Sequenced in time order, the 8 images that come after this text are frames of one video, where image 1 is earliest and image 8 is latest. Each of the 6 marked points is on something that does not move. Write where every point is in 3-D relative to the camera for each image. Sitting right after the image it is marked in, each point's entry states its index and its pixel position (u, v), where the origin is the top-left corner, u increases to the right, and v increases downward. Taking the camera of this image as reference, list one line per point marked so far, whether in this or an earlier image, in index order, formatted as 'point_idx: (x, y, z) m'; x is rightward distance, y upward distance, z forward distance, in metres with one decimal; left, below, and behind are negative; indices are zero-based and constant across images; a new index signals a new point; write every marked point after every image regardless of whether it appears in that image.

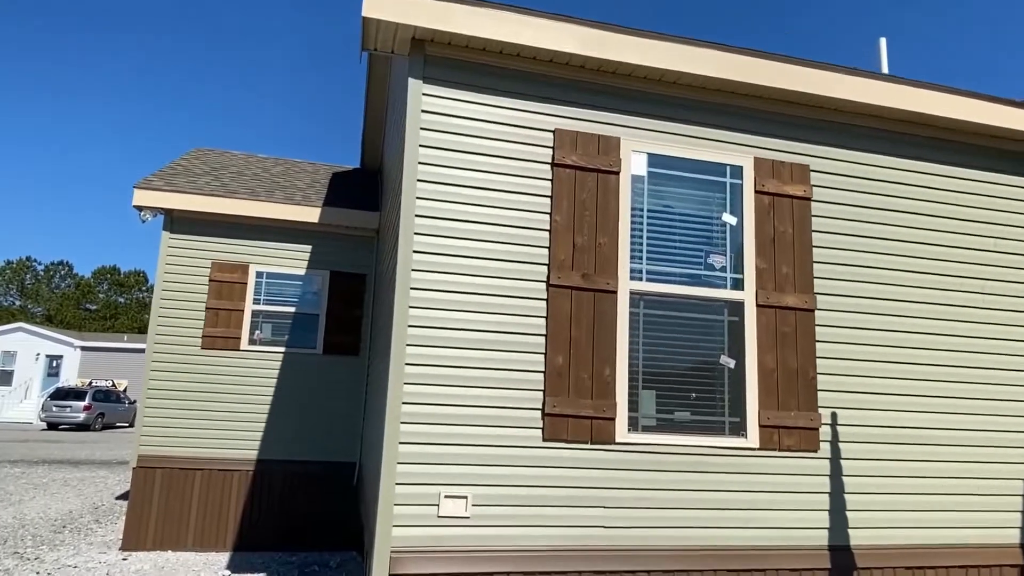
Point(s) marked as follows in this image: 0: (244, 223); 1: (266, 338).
0: (-3.0, +0.7, +7.4) m
1: (-2.7, -0.6, +7.4) m
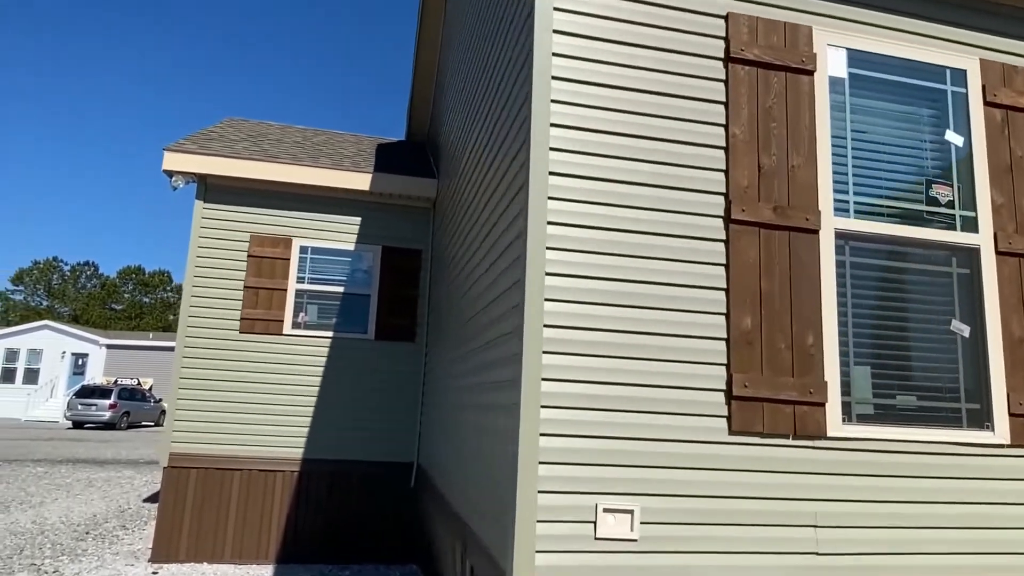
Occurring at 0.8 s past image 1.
0: (-2.3, +1.0, +6.6) m
1: (-2.0, -0.3, +6.5) m
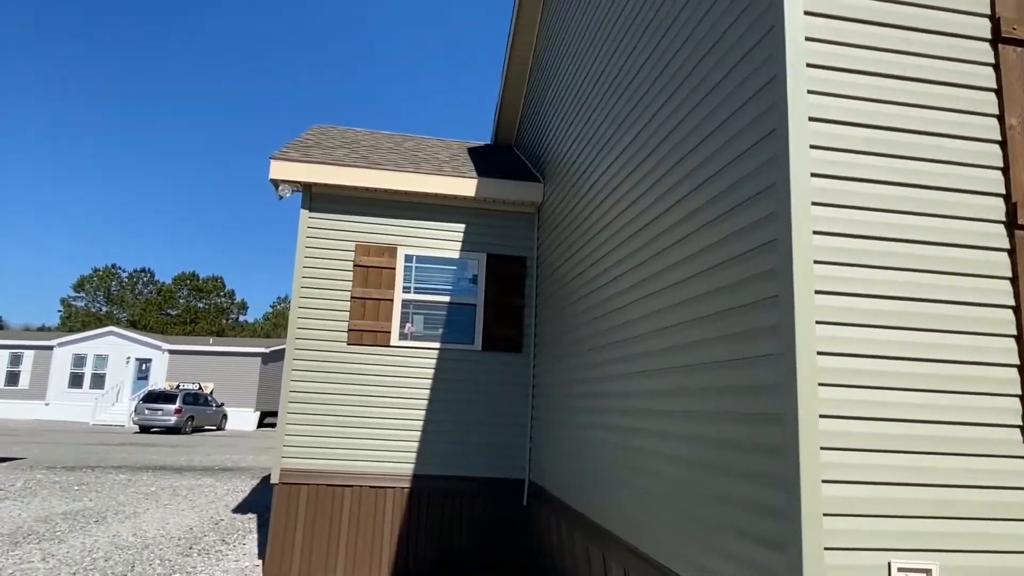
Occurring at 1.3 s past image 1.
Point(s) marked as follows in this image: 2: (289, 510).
0: (-1.2, +0.9, +6.4) m
1: (-0.9, -0.4, +6.3) m
2: (-2.0, -2.0, +5.8) m
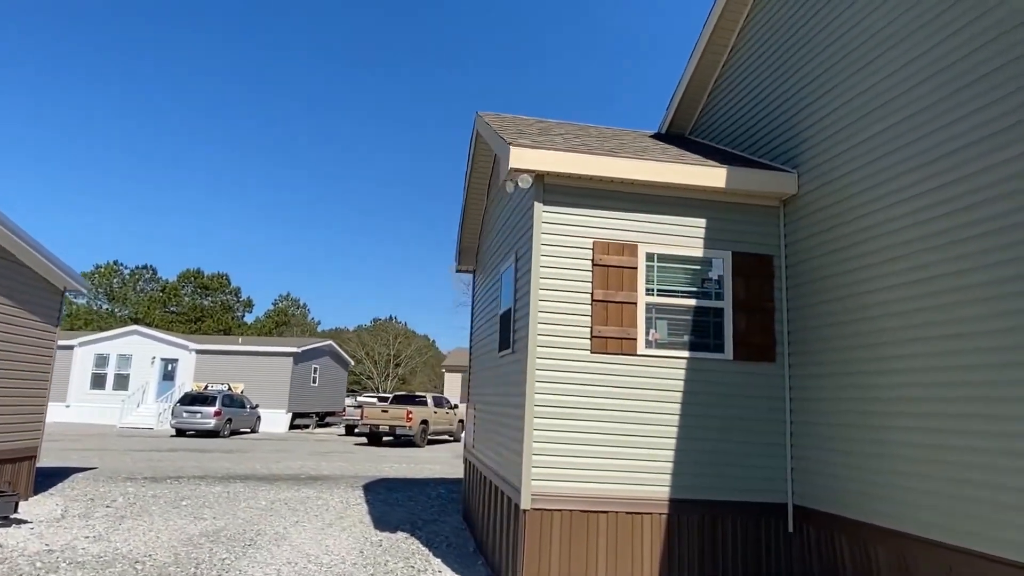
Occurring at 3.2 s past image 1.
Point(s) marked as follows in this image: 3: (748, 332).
0: (+1.0, +0.8, +5.7) m
1: (+1.3, -0.4, +5.6) m
2: (+0.2, -2.0, +5.2) m
3: (+2.1, -0.4, +5.7) m
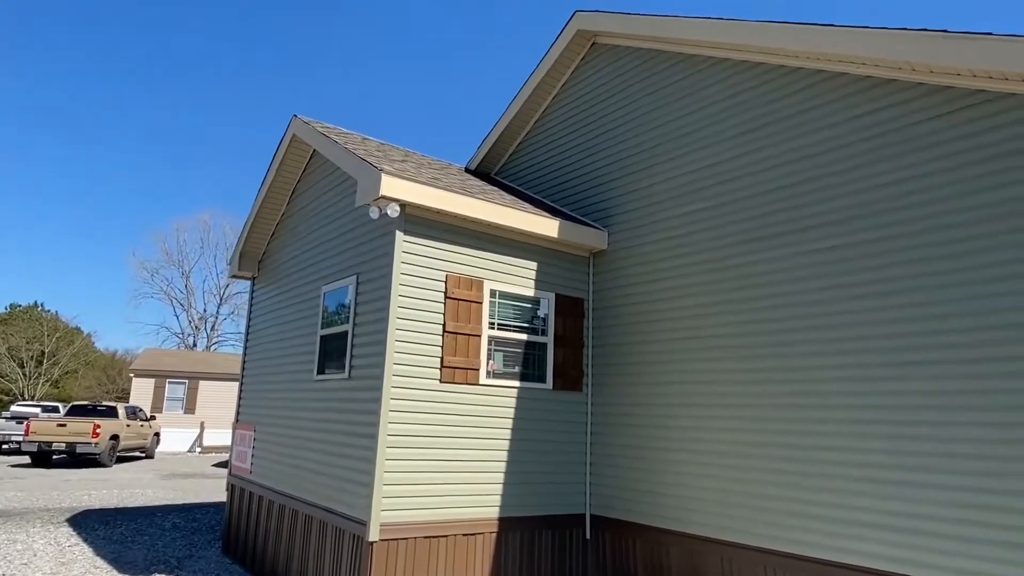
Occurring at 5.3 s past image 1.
0: (-0.3, +0.5, +6.1) m
1: (-0.1, -0.8, +6.1) m
2: (-1.0, -2.2, +5.2) m
3: (+0.5, -0.8, +6.5) m
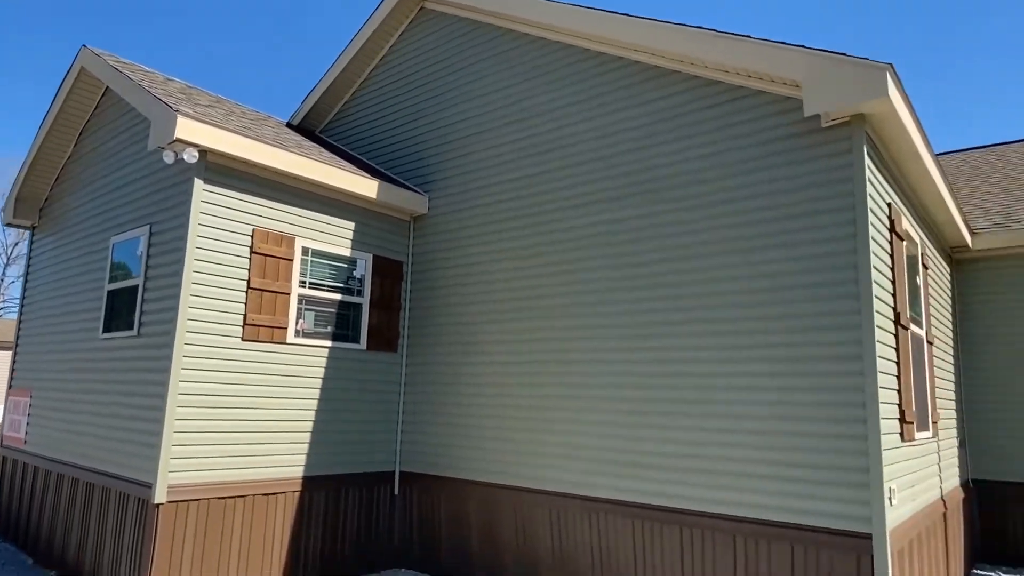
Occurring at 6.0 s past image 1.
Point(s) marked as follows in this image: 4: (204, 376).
0: (-2.0, +0.9, +5.9) m
1: (-1.9, -0.4, +6.0) m
2: (-2.6, -1.9, +5.0) m
3: (-1.3, -0.4, +6.5) m
4: (-2.4, -0.7, +5.2) m
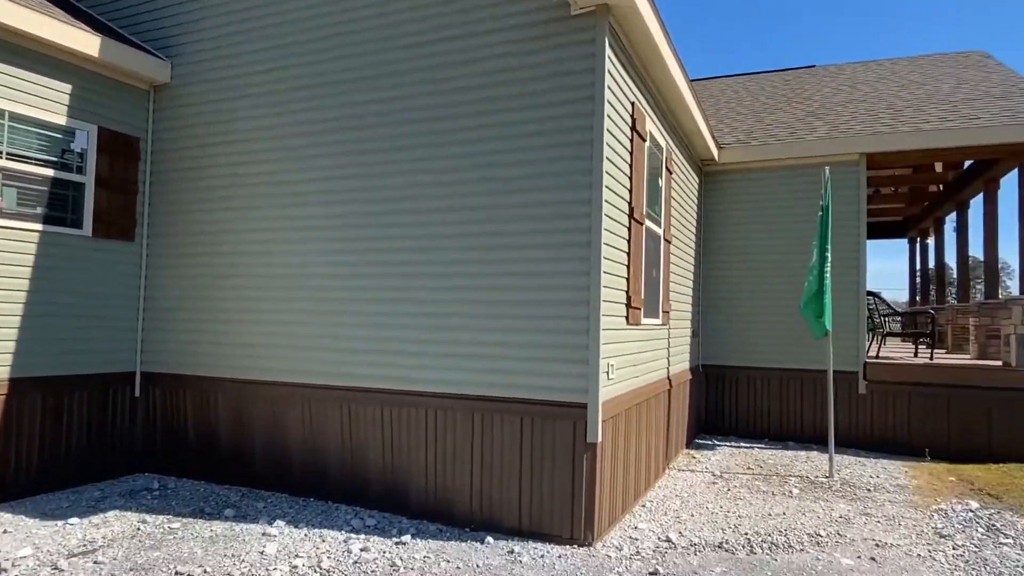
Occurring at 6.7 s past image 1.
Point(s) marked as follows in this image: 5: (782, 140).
0: (-4.0, +1.9, +4.8) m
1: (-3.9, +0.6, +5.1) m
2: (-4.3, -1.0, +4.1) m
3: (-3.5, +0.7, +5.7) m
4: (-4.2, +0.2, +4.2) m
5: (+3.3, +1.8, +7.9) m
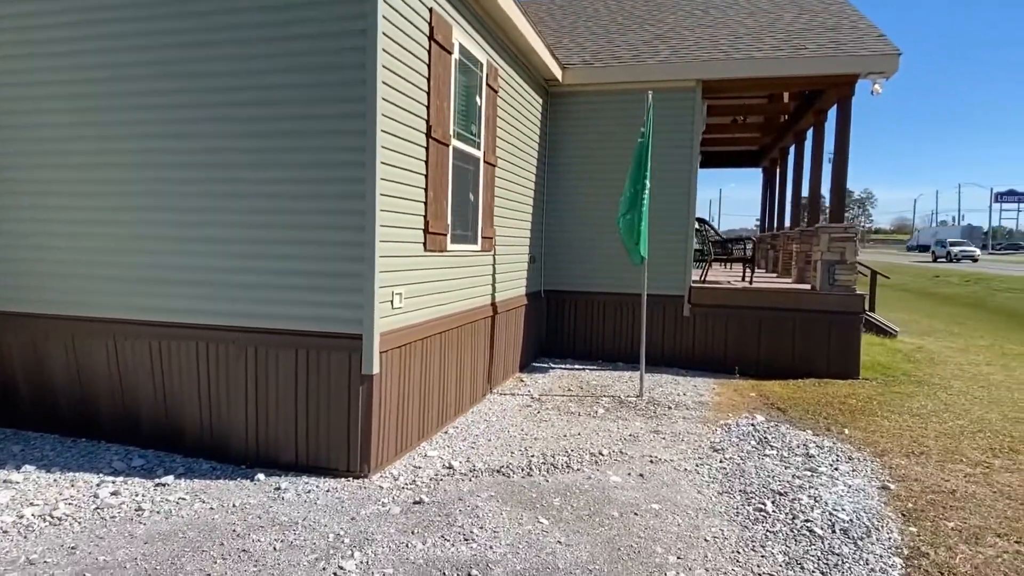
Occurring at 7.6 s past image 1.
0: (-5.3, +2.4, +3.6) m
1: (-5.3, +1.1, +4.1) m
2: (-5.7, -0.6, +3.2) m
3: (-5.1, +1.3, +4.8) m
4: (-5.6, +0.6, +3.2) m
5: (+1.3, +2.7, +7.8) m
